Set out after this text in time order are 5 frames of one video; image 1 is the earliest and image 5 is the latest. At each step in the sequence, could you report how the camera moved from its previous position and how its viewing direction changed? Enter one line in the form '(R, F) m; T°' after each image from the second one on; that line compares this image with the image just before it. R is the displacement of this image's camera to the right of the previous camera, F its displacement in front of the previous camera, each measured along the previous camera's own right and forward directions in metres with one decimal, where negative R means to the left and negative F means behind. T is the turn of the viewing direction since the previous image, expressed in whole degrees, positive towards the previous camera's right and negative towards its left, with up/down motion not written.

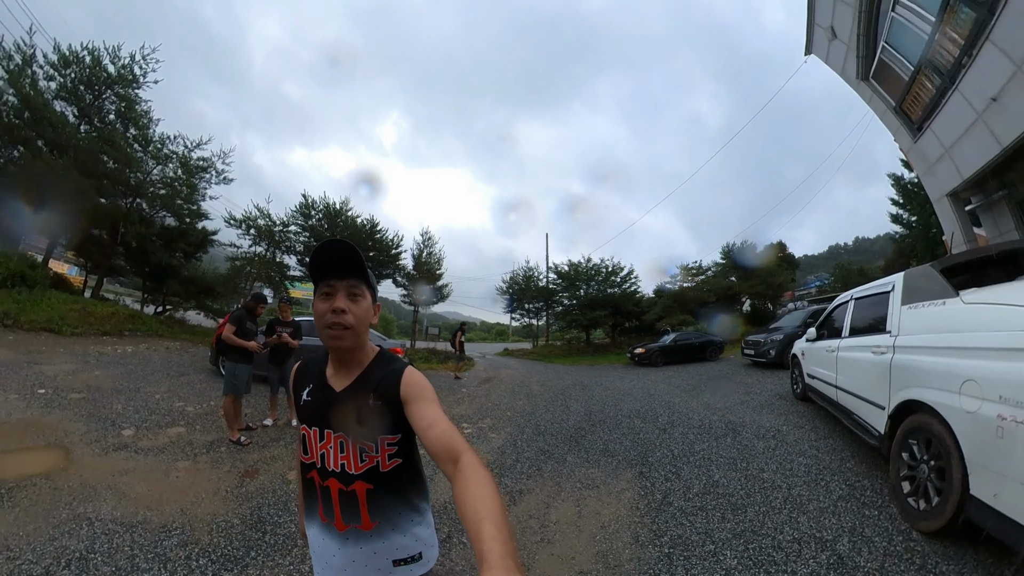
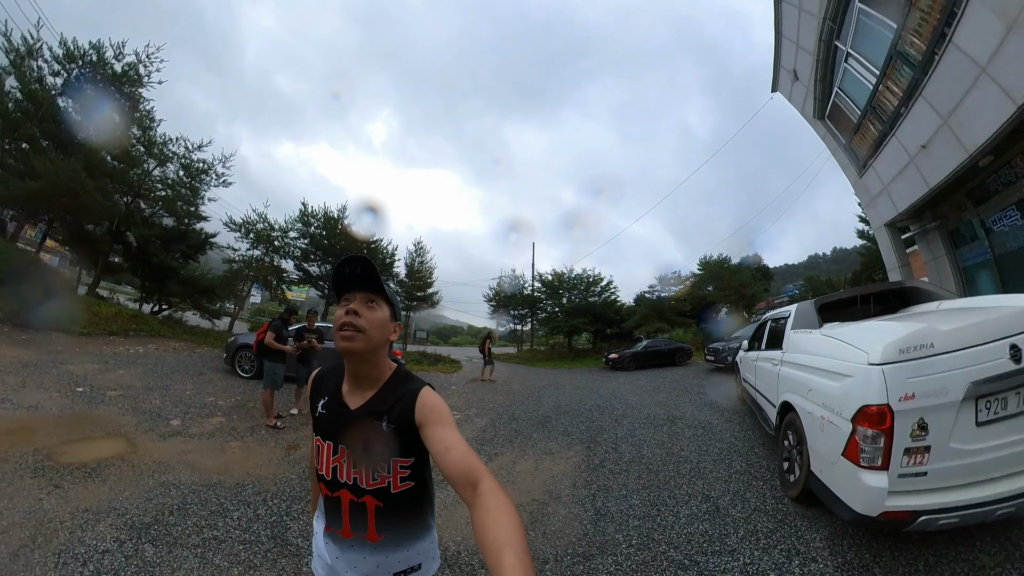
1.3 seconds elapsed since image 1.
(0.0, -0.8) m; +2°
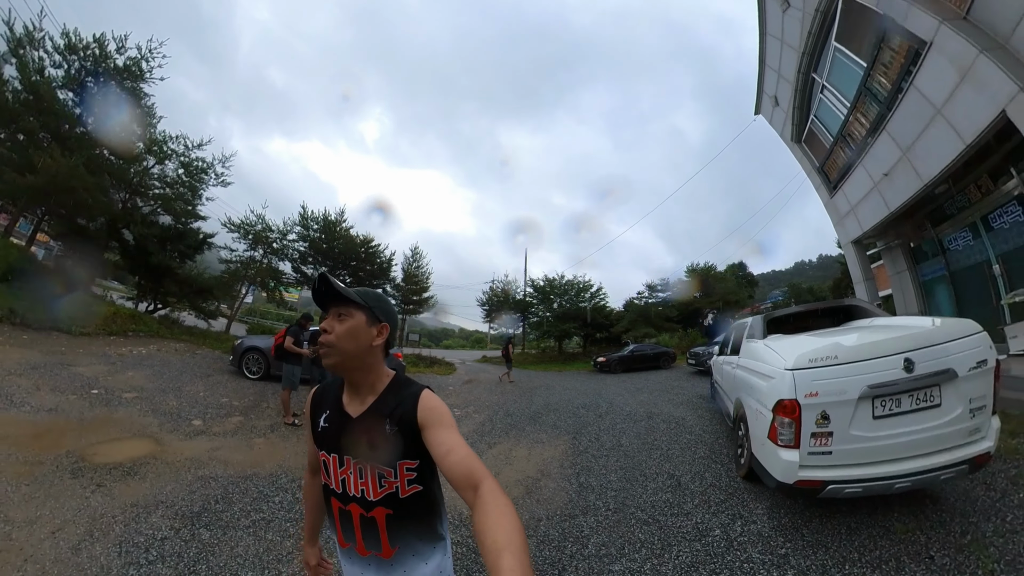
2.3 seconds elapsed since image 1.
(0.0, -0.5) m; +1°
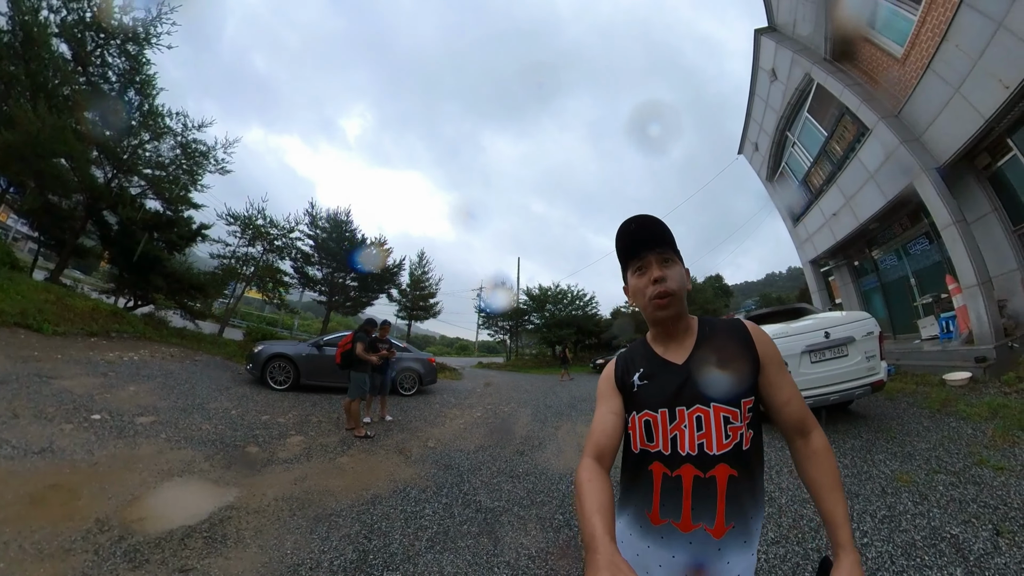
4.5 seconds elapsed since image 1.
(-1.4, +0.6) m; +5°
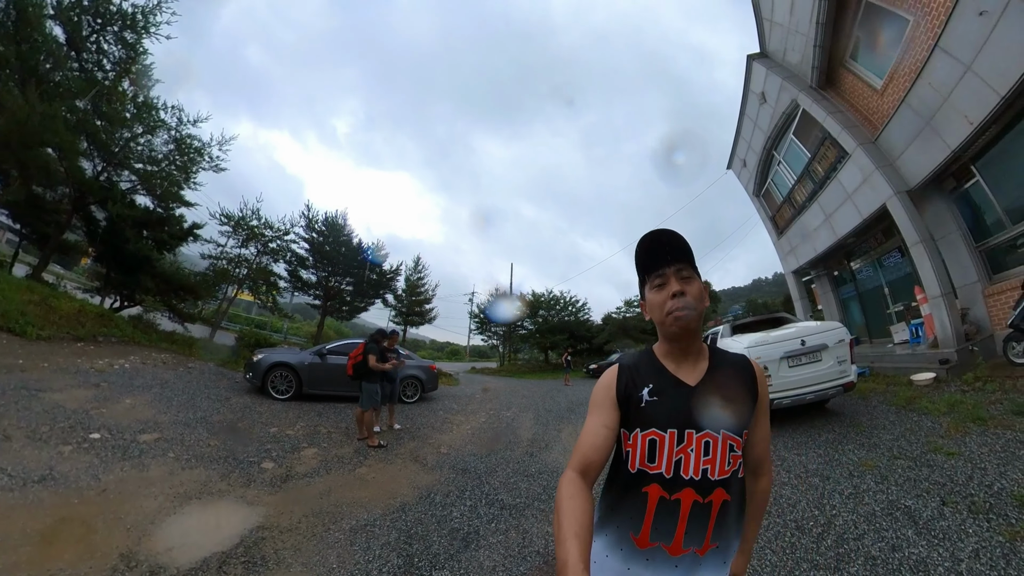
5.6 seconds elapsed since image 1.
(-0.3, +0.1) m; +2°
